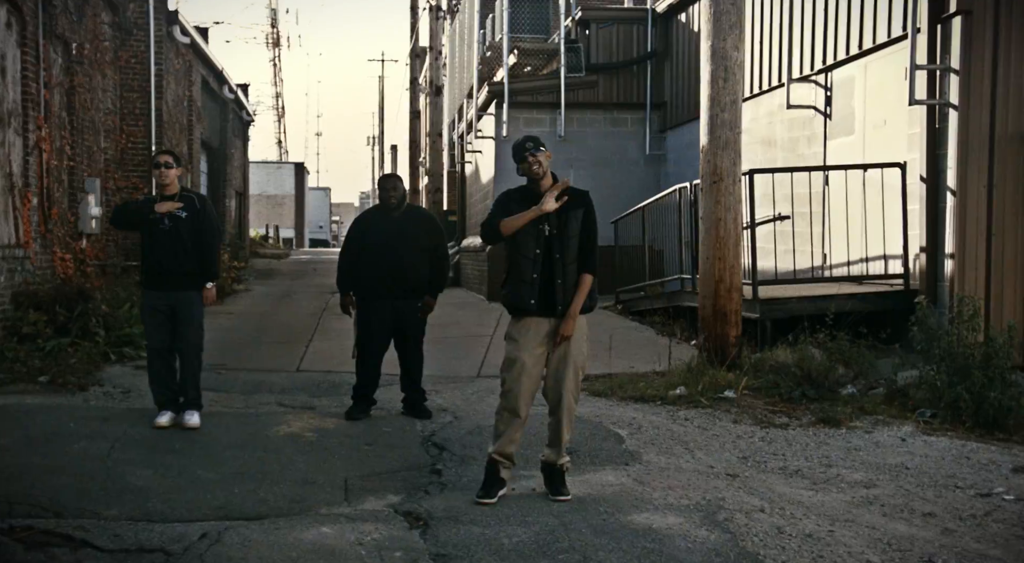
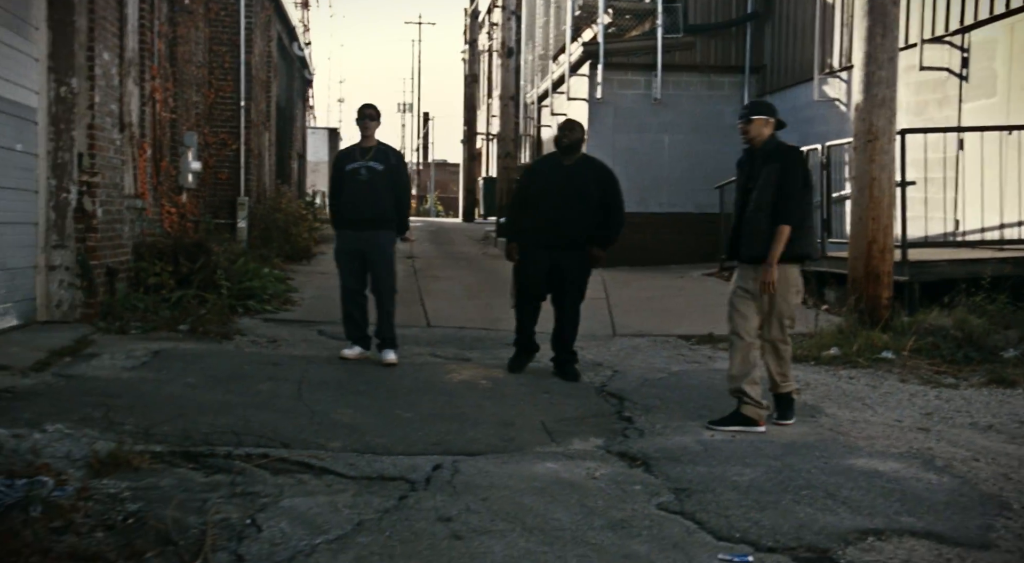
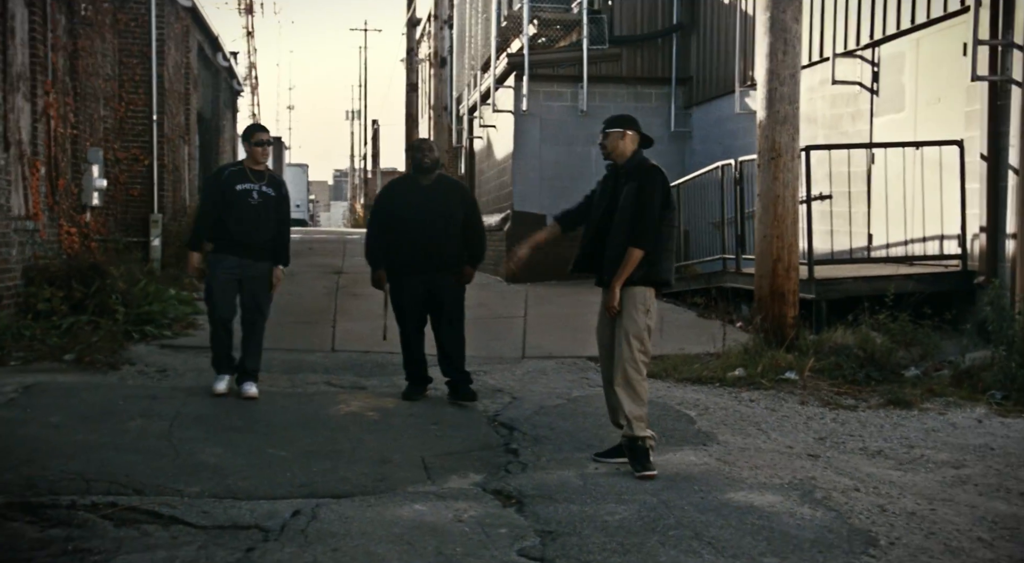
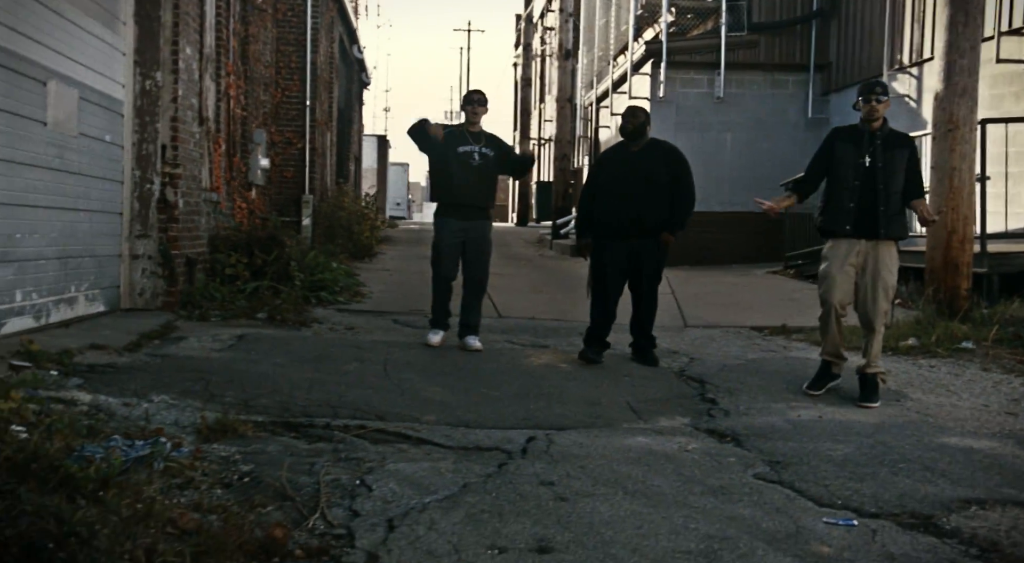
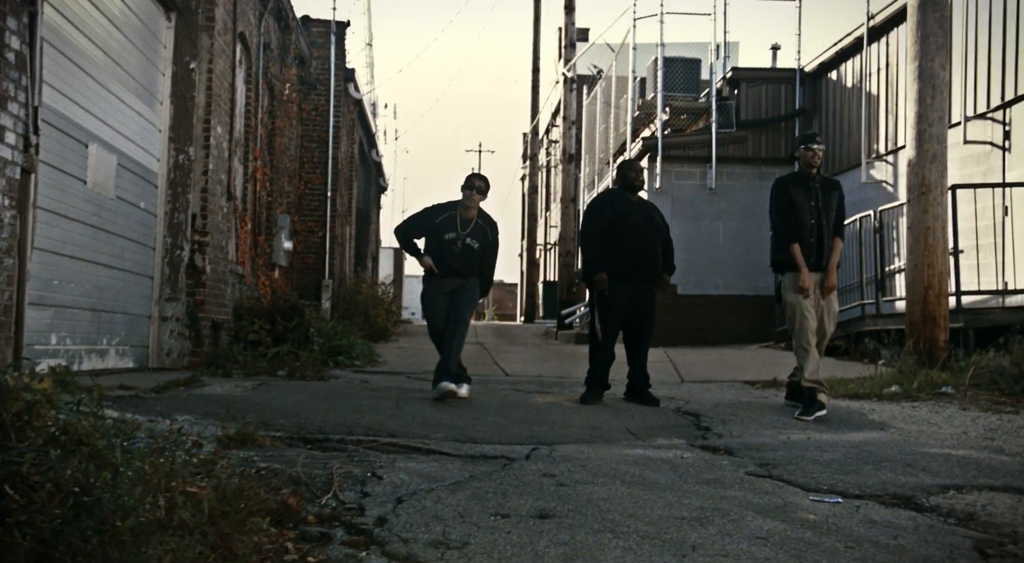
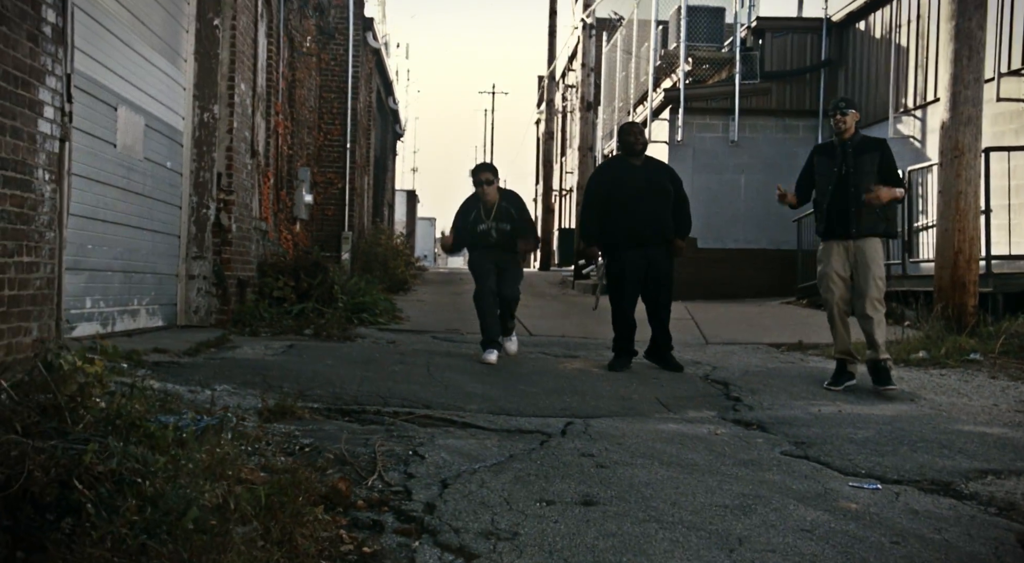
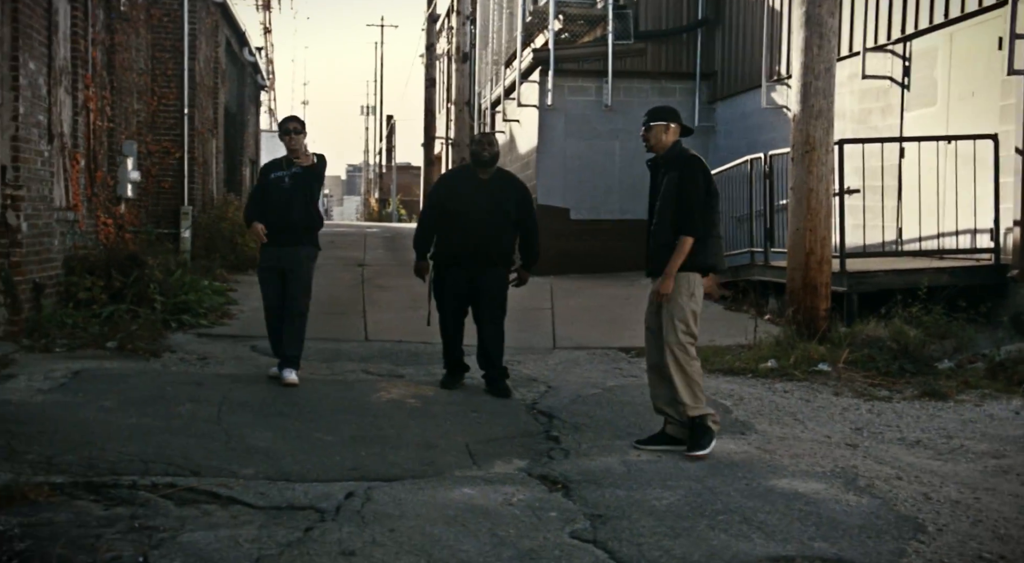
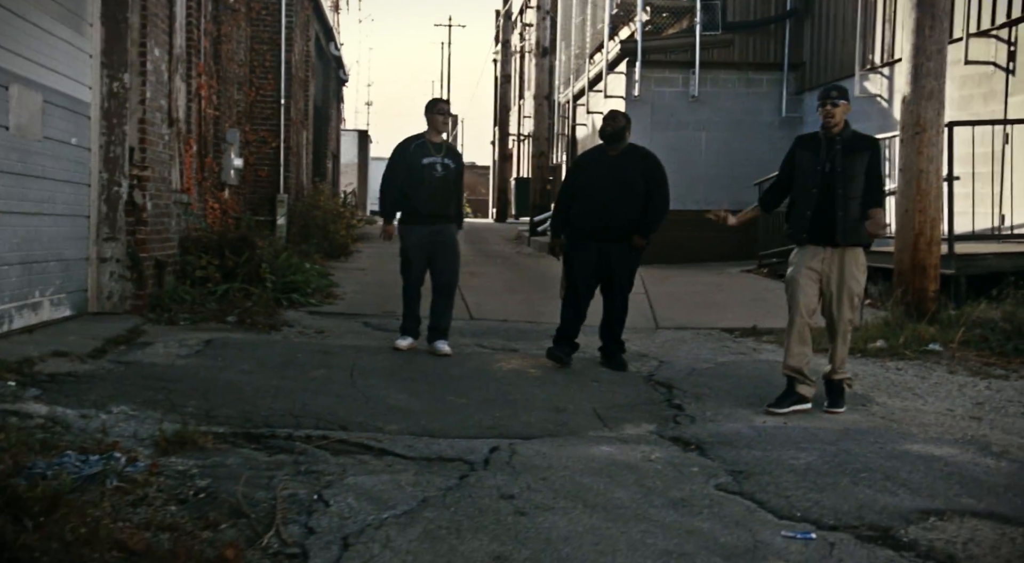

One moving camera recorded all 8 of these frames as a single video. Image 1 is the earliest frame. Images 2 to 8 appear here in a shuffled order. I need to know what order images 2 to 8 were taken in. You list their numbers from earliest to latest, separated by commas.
3, 7, 2, 8, 4, 6, 5
